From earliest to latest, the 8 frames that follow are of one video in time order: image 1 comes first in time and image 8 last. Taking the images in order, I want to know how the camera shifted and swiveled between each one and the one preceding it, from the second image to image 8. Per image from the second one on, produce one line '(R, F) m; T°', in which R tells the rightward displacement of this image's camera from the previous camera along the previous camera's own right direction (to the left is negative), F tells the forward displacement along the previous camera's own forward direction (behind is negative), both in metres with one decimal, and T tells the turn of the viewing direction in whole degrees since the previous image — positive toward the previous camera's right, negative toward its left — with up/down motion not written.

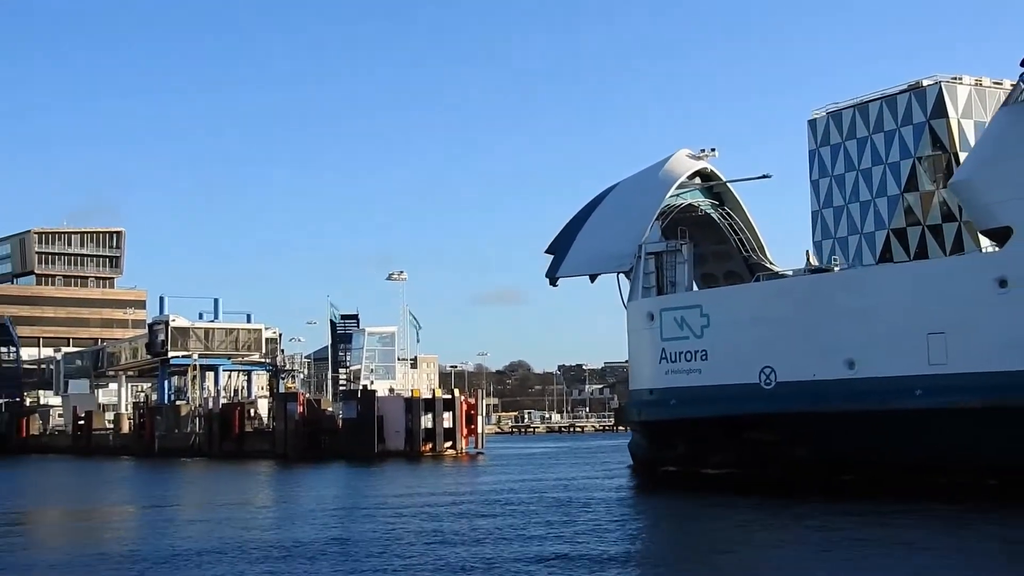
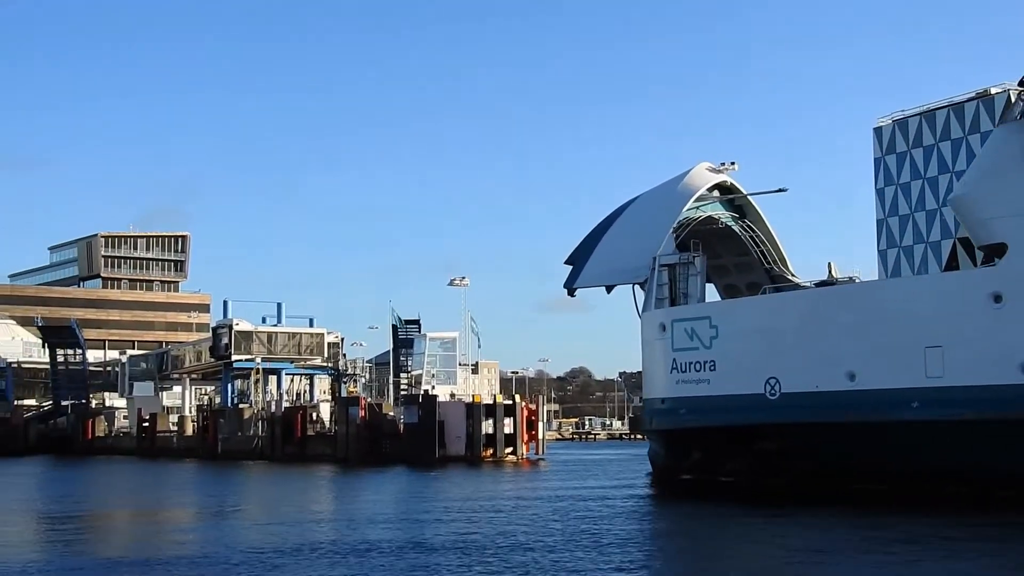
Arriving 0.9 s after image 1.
(+0.7, -0.5) m; -3°
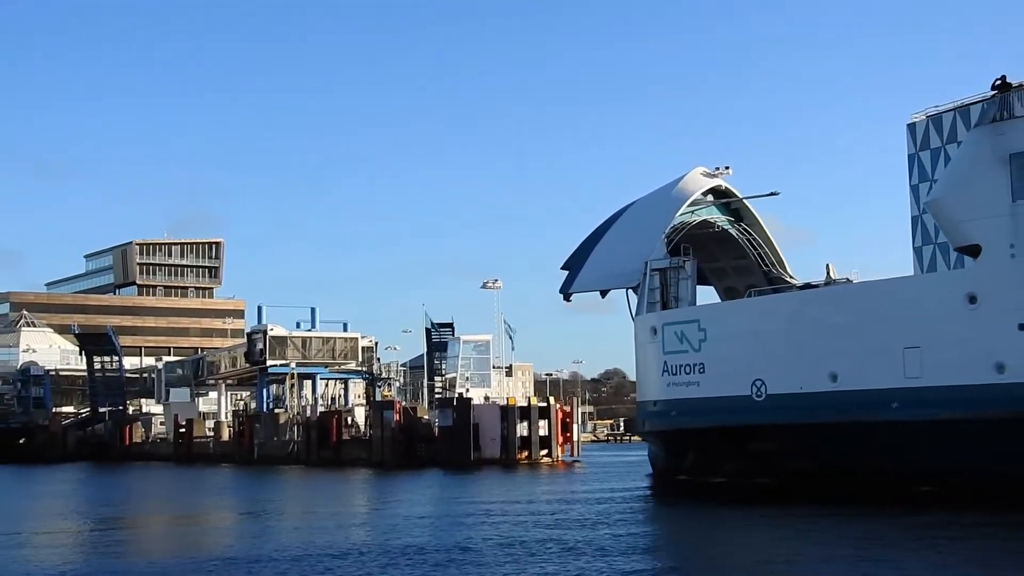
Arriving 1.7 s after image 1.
(+0.5, -0.4) m; -1°
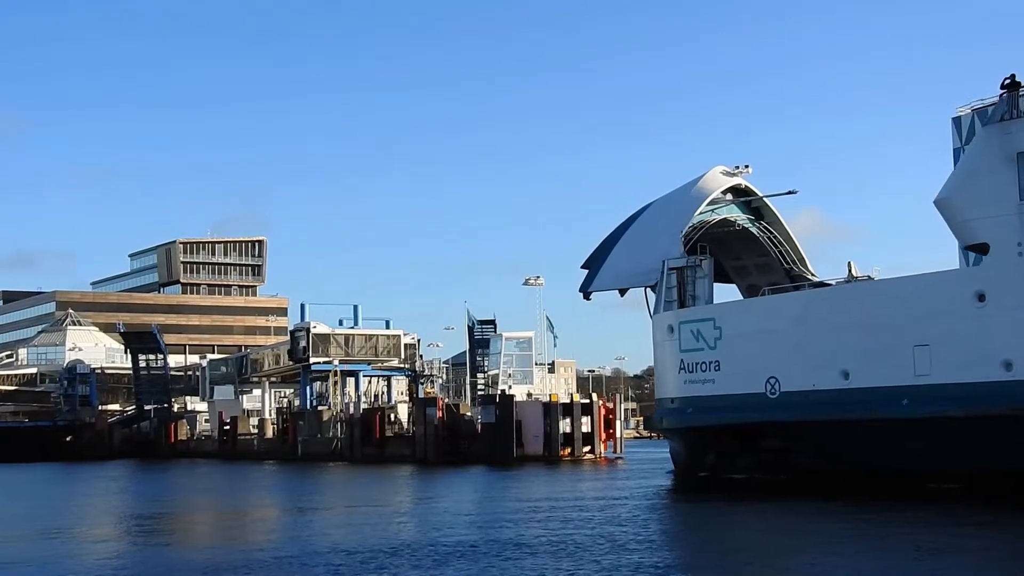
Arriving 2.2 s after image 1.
(+0.4, -0.3) m; -2°
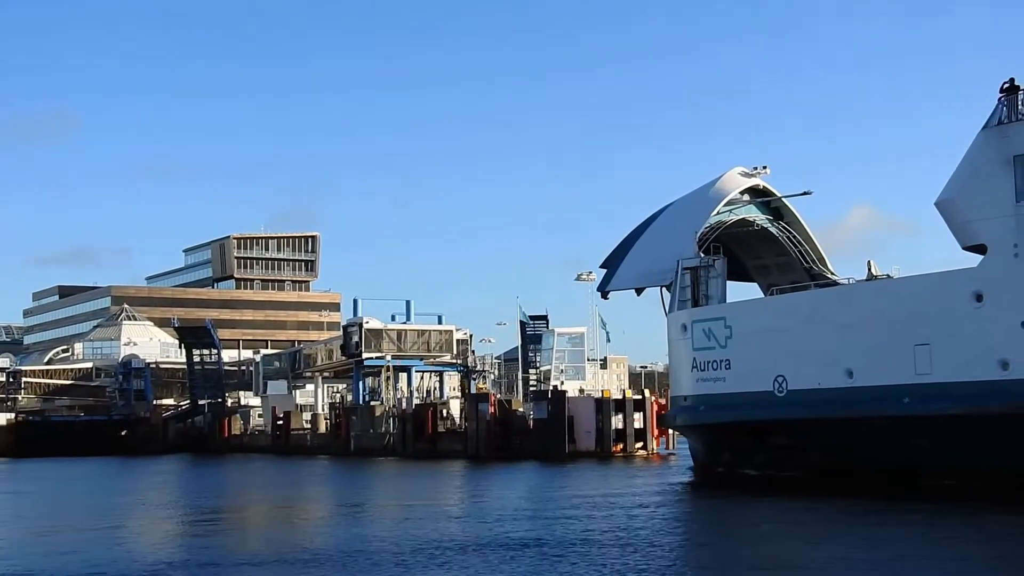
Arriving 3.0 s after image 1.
(+0.5, -0.5) m; -2°
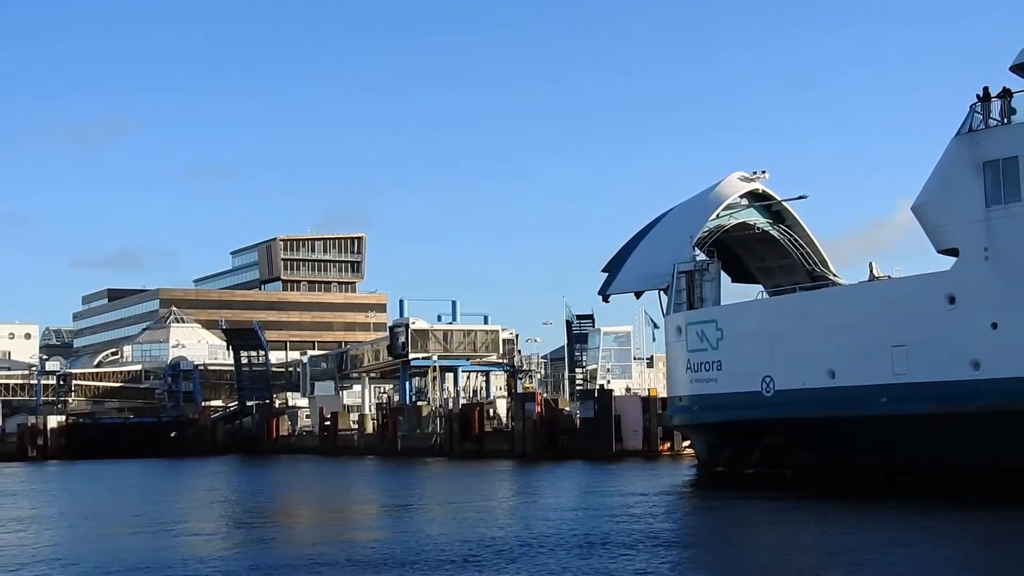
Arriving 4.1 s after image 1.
(+0.7, -0.6) m; -2°
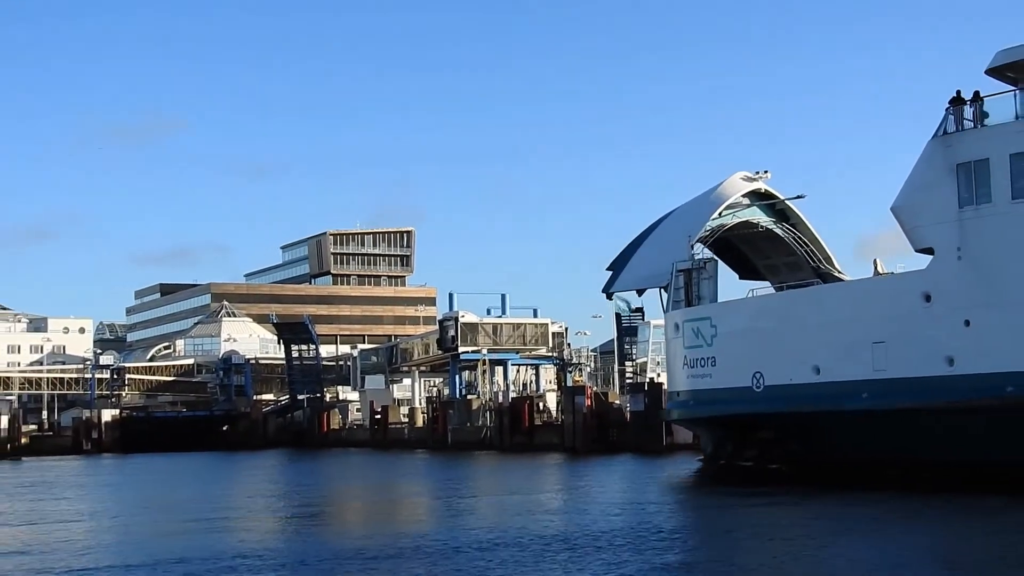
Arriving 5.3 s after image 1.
(+0.8, -0.7) m; -2°
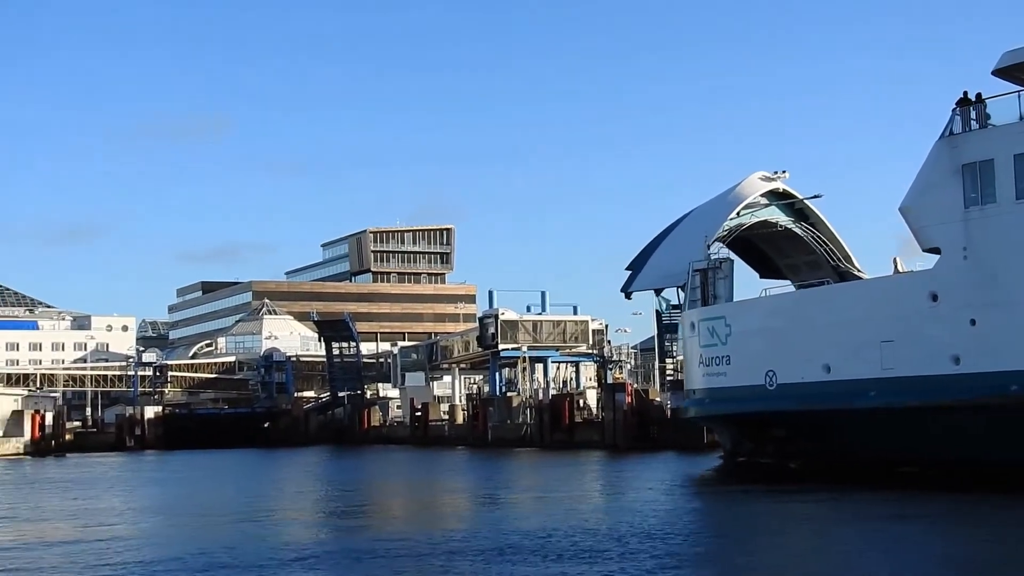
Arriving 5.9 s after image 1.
(+0.4, -0.4) m; -2°
